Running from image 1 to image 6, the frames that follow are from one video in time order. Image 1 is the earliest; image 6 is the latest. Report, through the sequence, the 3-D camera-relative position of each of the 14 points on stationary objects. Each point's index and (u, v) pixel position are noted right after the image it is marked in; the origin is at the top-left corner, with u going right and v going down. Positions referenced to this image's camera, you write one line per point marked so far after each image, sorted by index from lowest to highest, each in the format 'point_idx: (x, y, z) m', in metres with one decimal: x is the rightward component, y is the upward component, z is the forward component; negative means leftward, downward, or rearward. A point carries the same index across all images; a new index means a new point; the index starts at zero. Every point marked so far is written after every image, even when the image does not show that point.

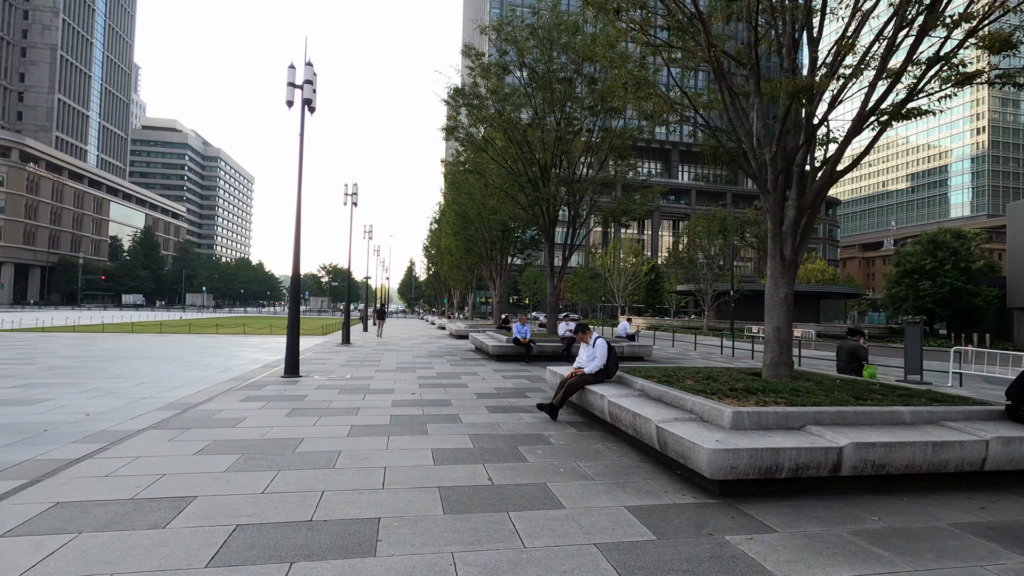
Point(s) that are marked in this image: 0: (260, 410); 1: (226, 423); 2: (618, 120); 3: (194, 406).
0: (-3.8, -1.9, +8.1) m
1: (-3.9, -1.8, +7.2) m
2: (+3.8, +6.1, +19.5) m
3: (-5.0, -1.8, +8.4) m
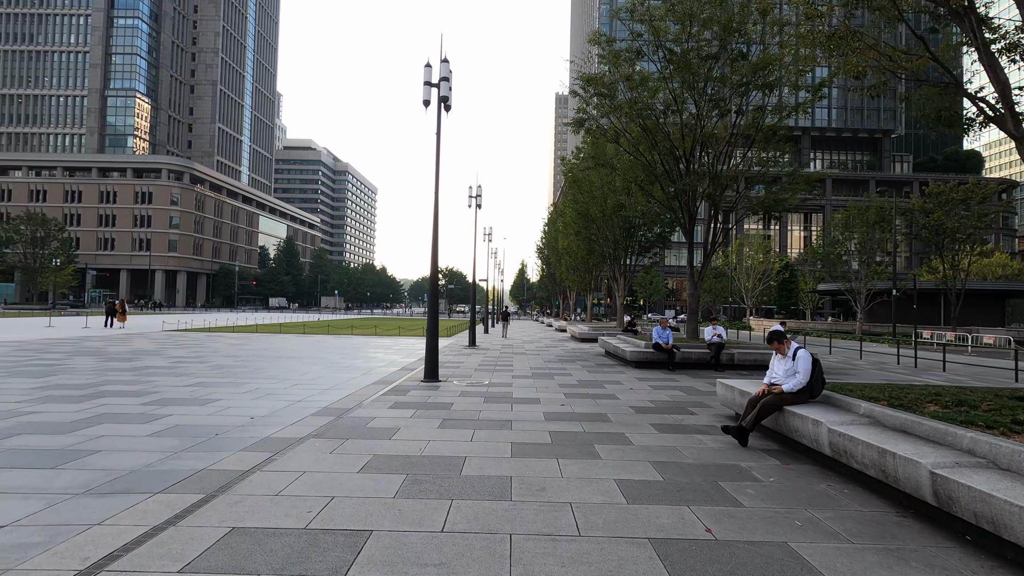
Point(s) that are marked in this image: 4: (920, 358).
0: (-1.5, -1.9, +7.7) m
1: (-1.7, -1.9, +6.8) m
2: (+8.3, +6.1, +17.4) m
3: (-2.5, -1.9, +8.2) m
4: (+14.0, -2.4, +18.4) m
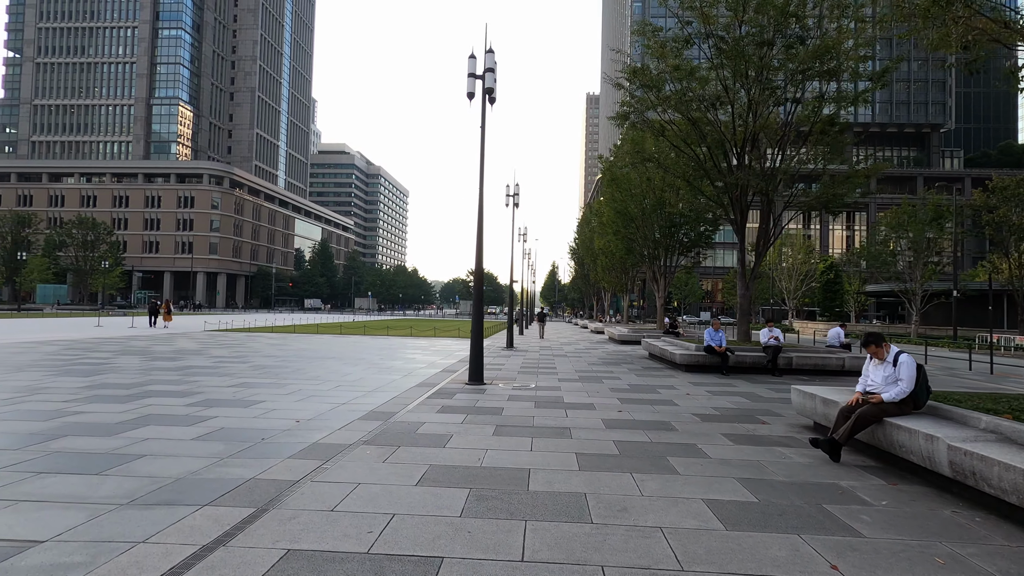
0: (-0.7, -1.9, +7.2) m
1: (-0.9, -1.8, +6.4) m
2: (+9.6, +6.1, +16.4) m
3: (-1.7, -1.9, +7.8) m
4: (+15.4, -2.4, +17.0) m
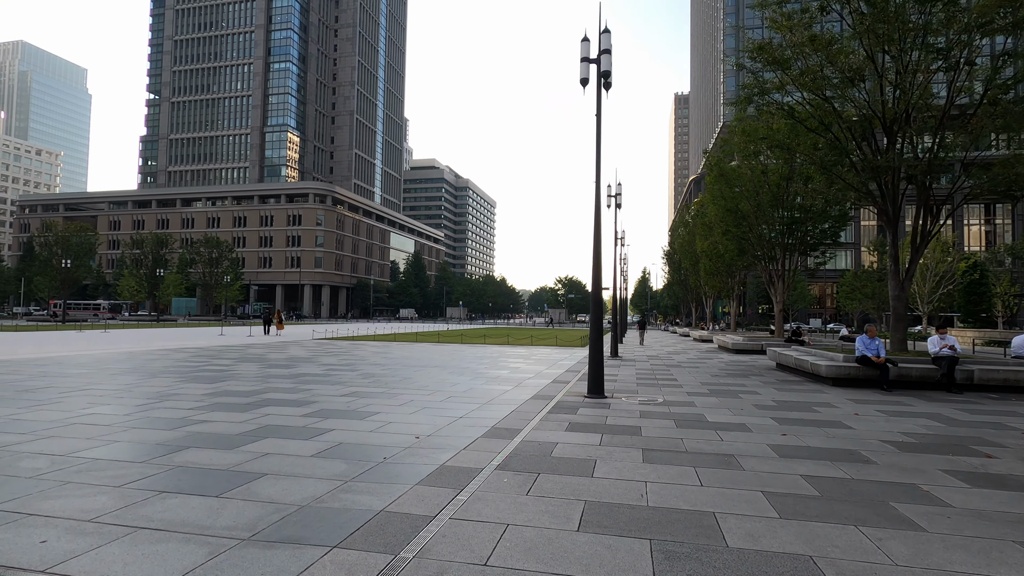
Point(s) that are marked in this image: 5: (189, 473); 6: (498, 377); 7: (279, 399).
0: (+1.0, -1.9, +6.2) m
1: (+0.6, -1.8, +5.4) m
2: (+12.5, +6.1, +13.7) m
3: (+0.1, -1.9, +6.9) m
4: (+18.5, -2.3, +13.3) m
5: (-3.1, -1.8, +5.1) m
6: (-0.3, -2.3, +13.7) m
7: (-4.2, -2.0, +9.6) m
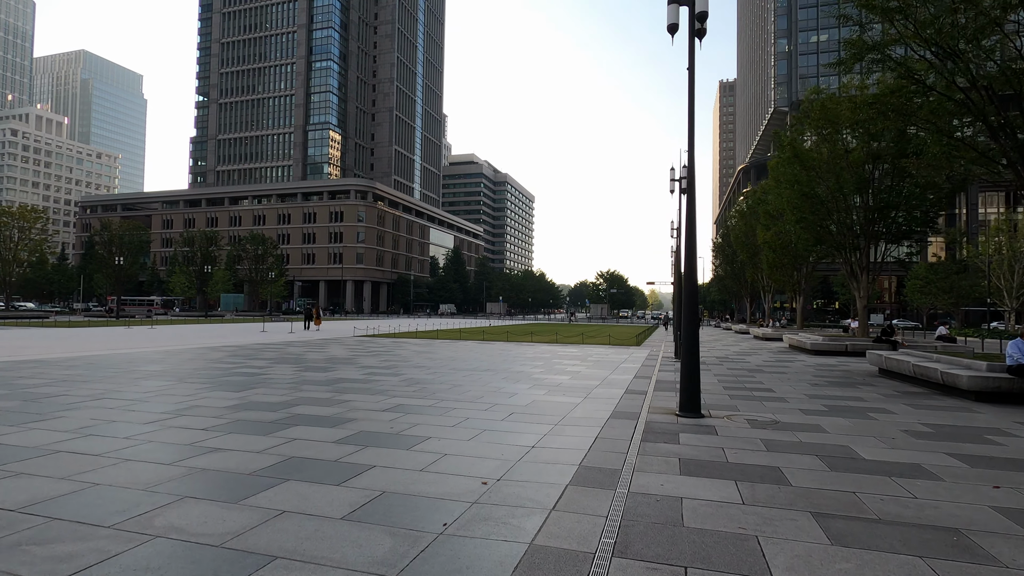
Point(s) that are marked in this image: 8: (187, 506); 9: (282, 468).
0: (+1.9, -1.8, +4.3) m
1: (+1.5, -1.8, +3.6) m
2: (+13.9, +6.3, +10.9) m
3: (+1.1, -1.8, +5.1) m
4: (+19.8, -2.1, +10.1) m
5: (-2.3, -1.7, +3.5) m
6: (+1.1, -2.2, +11.9) m
7: (-3.1, -1.9, +8.1) m
8: (-2.6, -1.8, +4.3) m
9: (-2.4, -1.8, +5.4) m
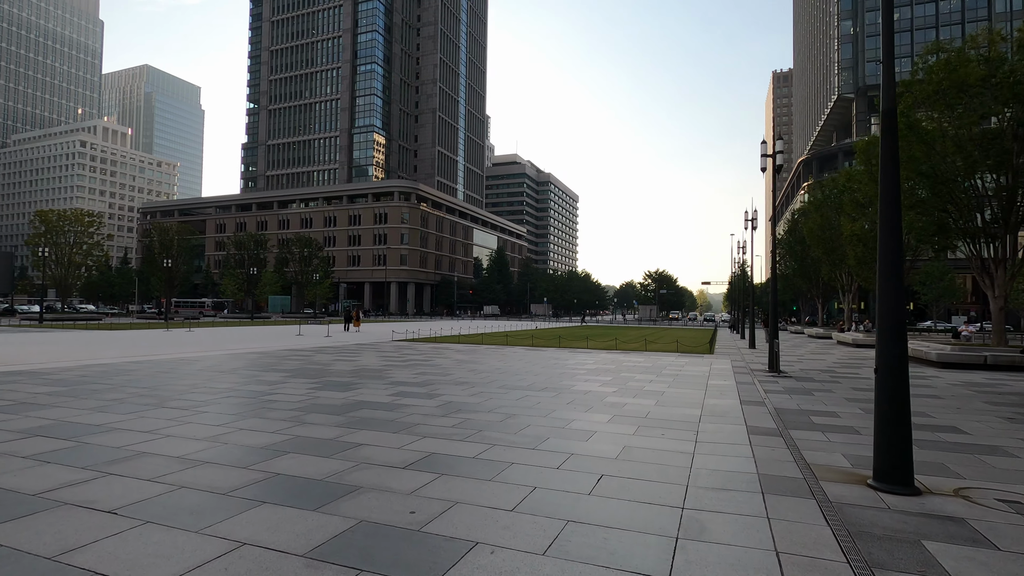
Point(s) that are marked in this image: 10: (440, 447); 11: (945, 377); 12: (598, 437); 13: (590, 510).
0: (+2.5, -1.7, +1.2) m
1: (+2.0, -1.7, +0.4) m
2: (+14.9, +6.4, +6.8) m
3: (+1.7, -1.8, +2.0) m
4: (+20.8, -2.0, +5.5) m
5: (-1.8, -1.7, +0.7) m
6: (+2.3, -2.1, +8.8) m
7: (-2.2, -1.9, +5.3) m
8: (-2.0, -1.7, +1.5) m
9: (-1.7, -1.8, +2.6) m
10: (-0.9, -2.0, +6.6) m
11: (+12.1, -2.5, +15.0) m
12: (+1.2, -2.0, +7.3) m
13: (+0.7, -1.9, +4.6) m
